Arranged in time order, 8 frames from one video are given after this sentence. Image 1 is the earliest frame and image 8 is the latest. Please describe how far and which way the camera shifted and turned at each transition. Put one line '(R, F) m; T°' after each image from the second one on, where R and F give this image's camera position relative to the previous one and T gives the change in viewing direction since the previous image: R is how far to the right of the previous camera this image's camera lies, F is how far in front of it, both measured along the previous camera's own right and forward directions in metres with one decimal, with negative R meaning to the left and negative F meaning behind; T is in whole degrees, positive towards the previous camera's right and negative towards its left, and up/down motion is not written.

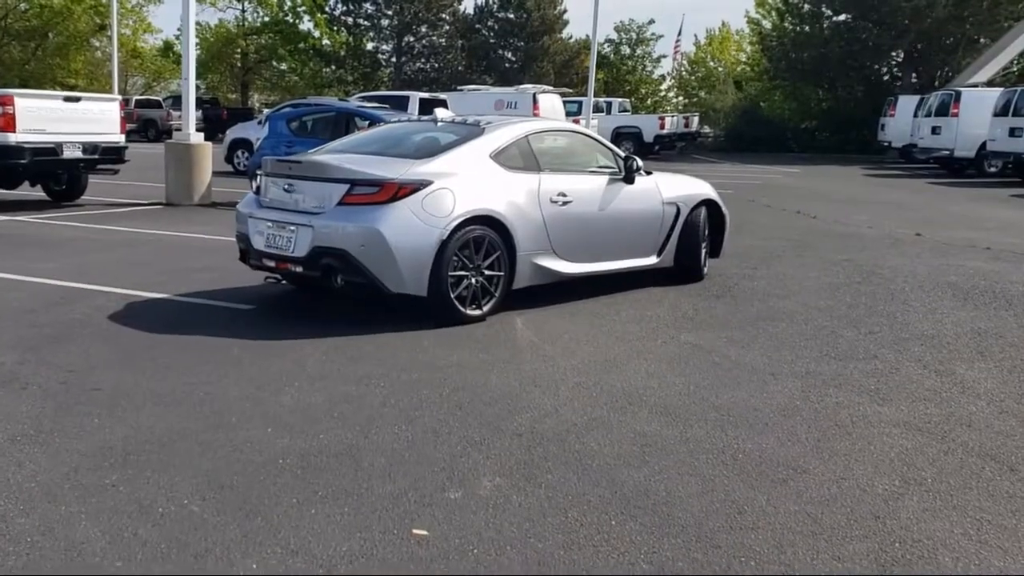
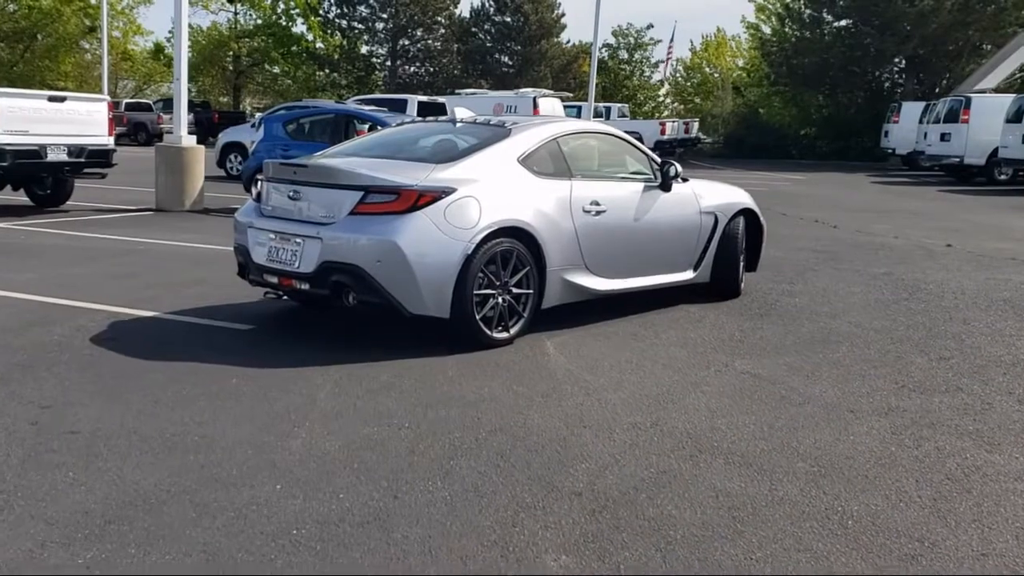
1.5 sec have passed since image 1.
(-0.3, +0.8) m; +1°
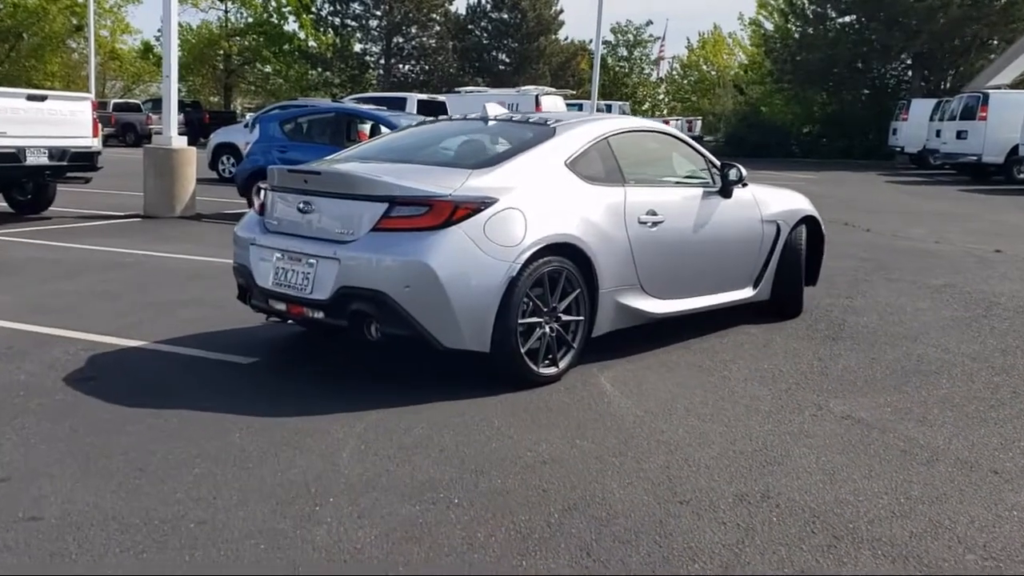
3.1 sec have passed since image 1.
(-0.4, +1.0) m; 0°
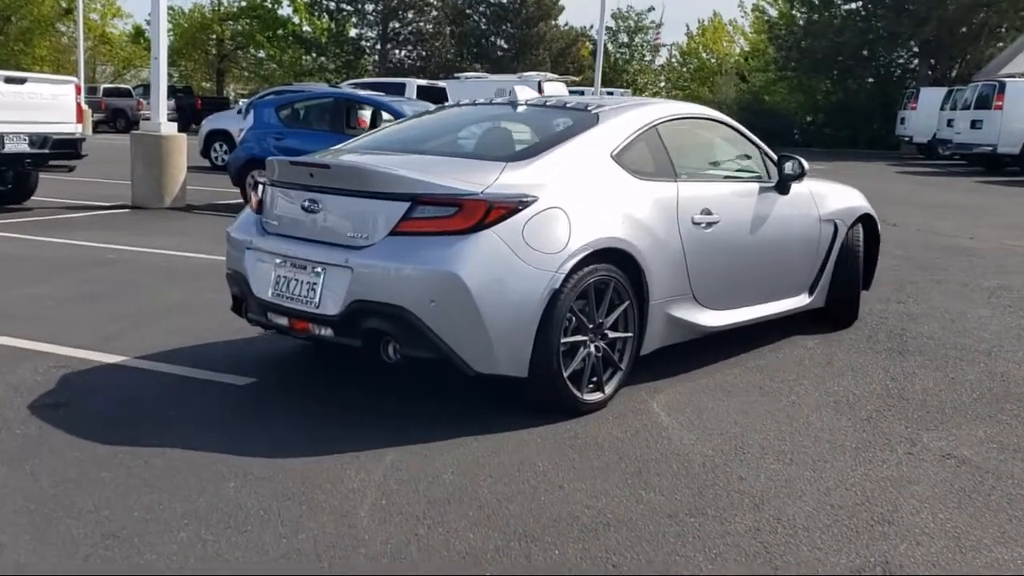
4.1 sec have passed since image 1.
(-0.3, +0.8) m; 0°
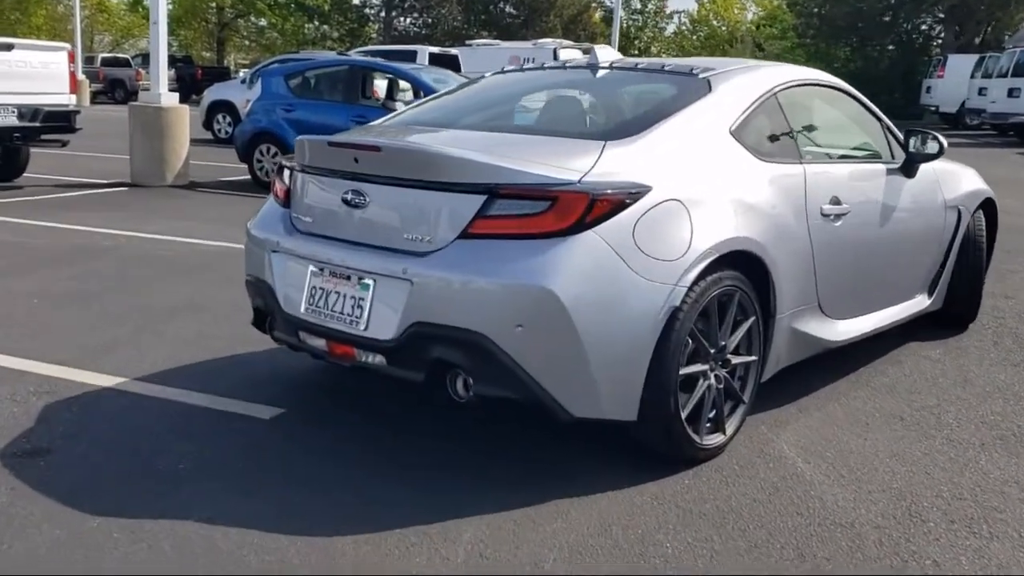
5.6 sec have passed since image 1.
(-0.4, +1.1) m; 0°
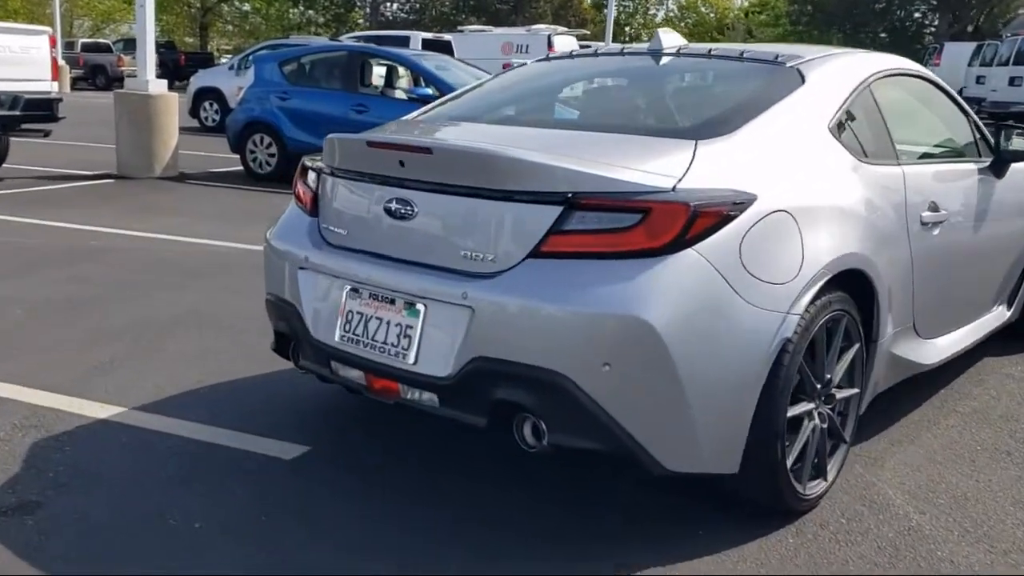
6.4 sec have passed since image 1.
(-0.3, +0.6) m; +1°
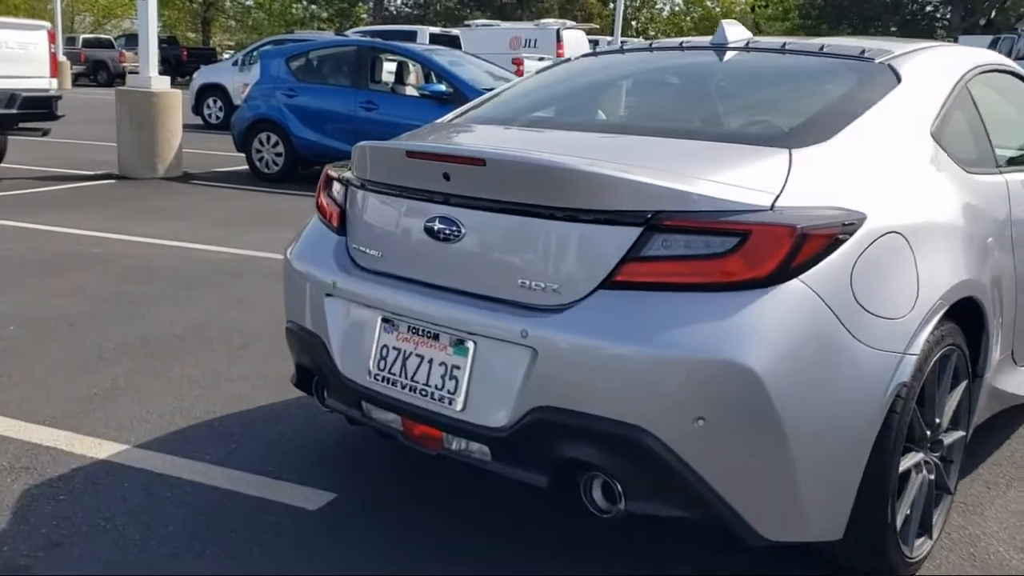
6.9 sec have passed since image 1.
(-0.2, +0.5) m; 0°
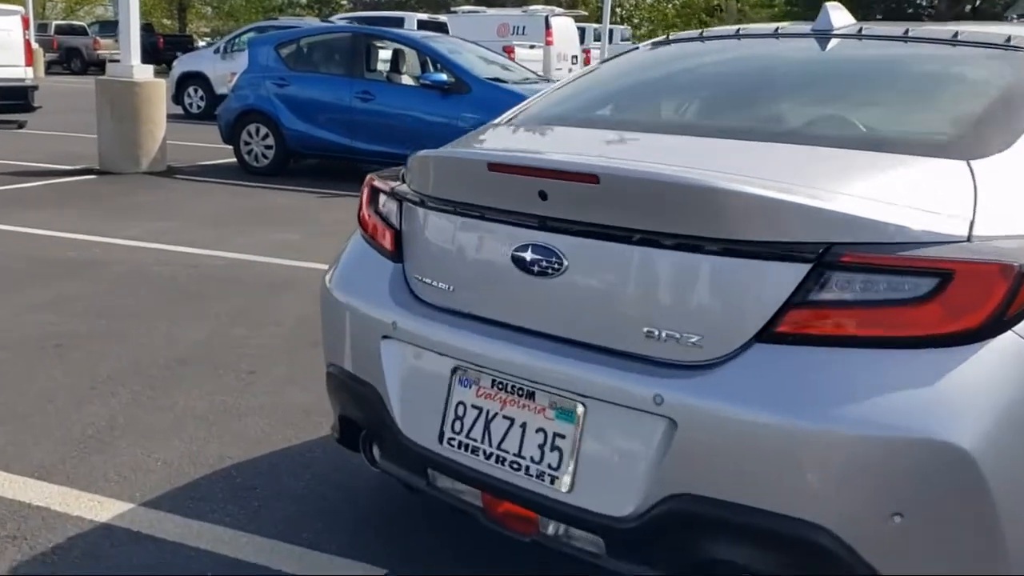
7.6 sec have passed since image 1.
(-0.3, +0.6) m; +1°
